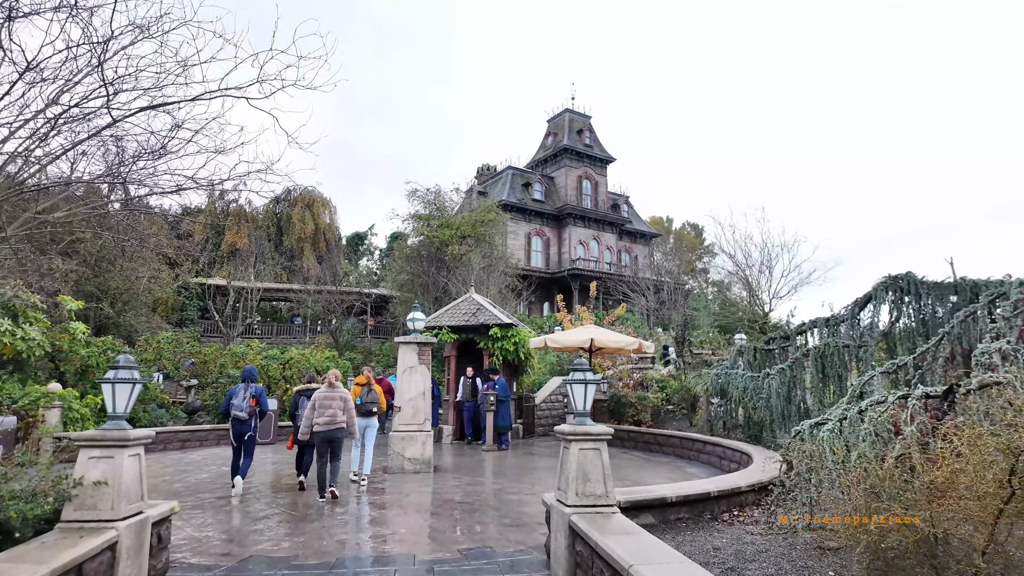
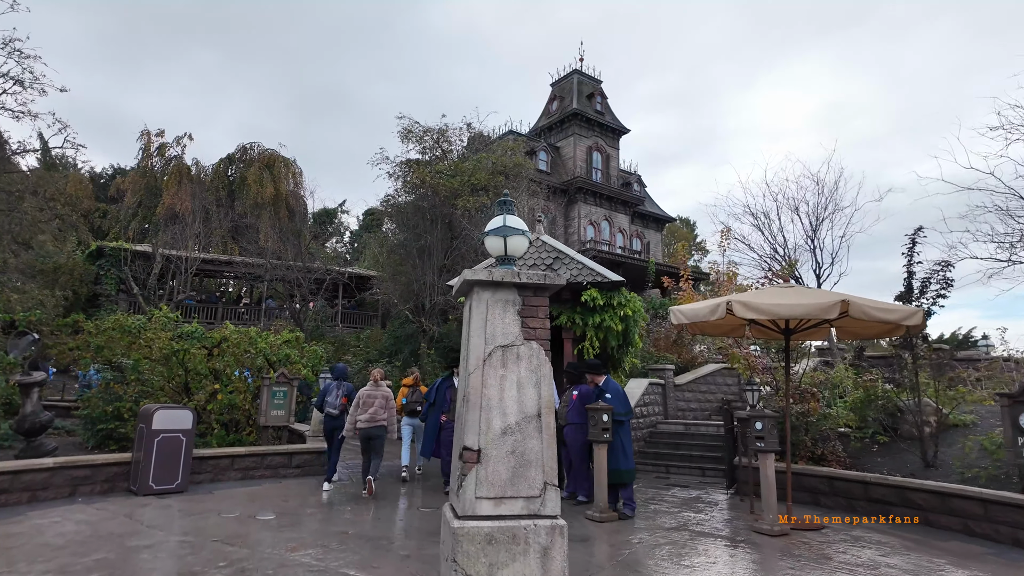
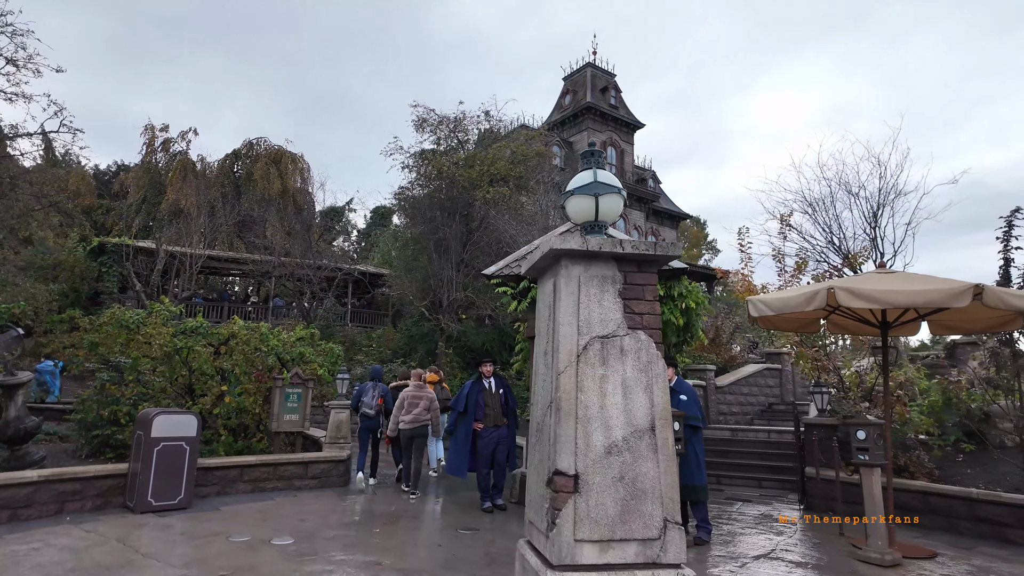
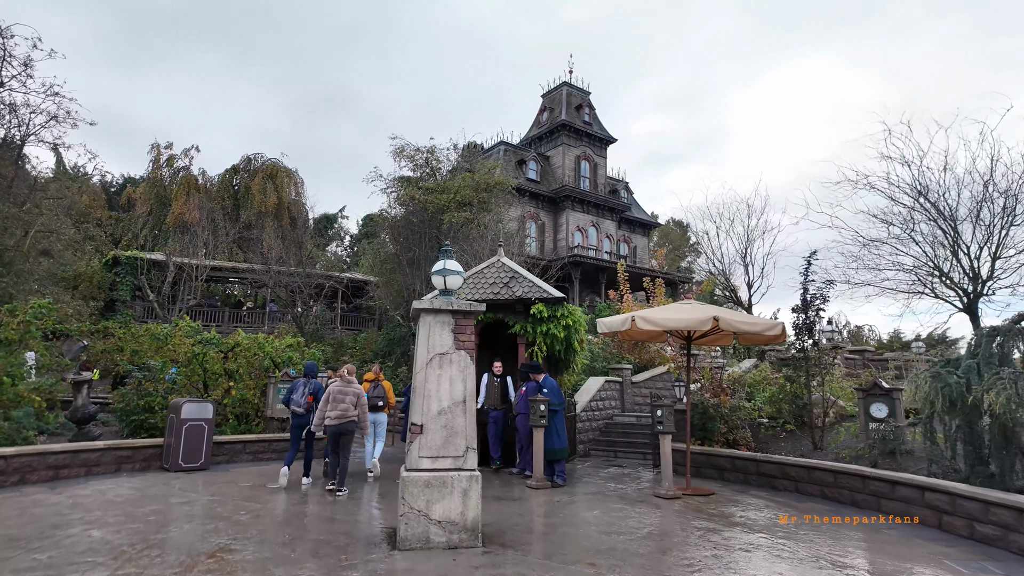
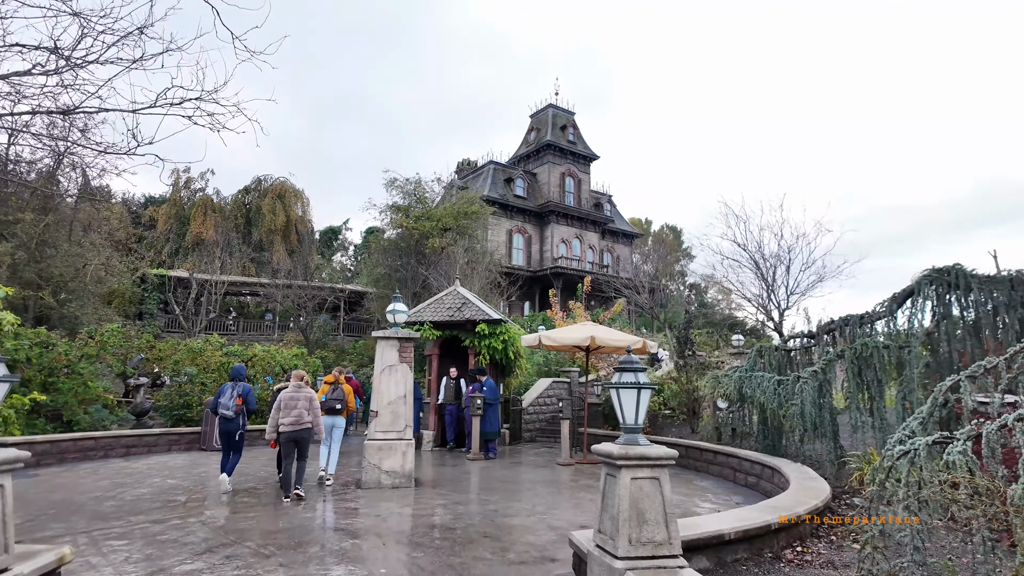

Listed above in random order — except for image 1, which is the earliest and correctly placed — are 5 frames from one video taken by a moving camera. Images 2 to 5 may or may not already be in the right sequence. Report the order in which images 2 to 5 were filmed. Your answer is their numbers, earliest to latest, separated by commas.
5, 4, 2, 3
